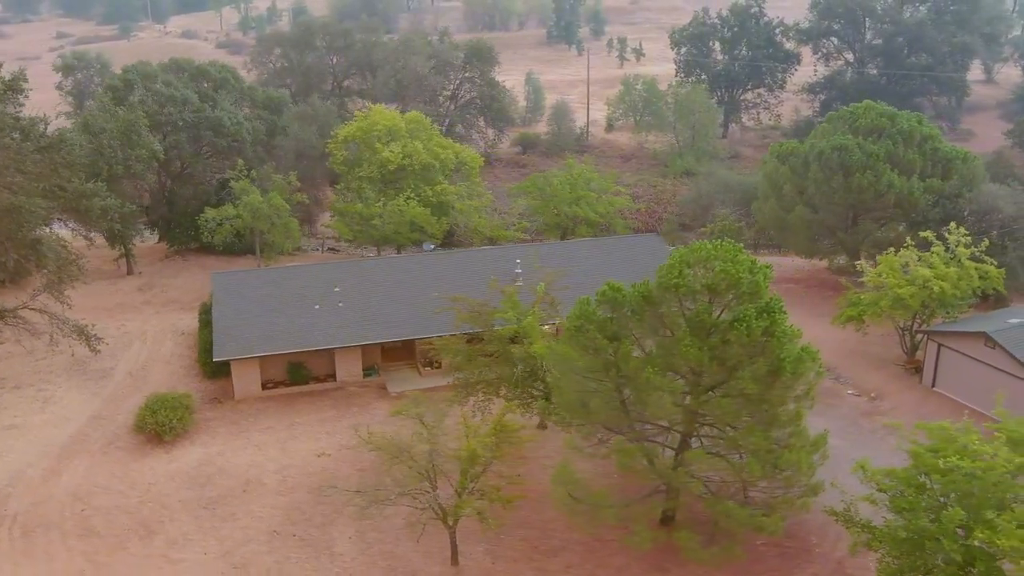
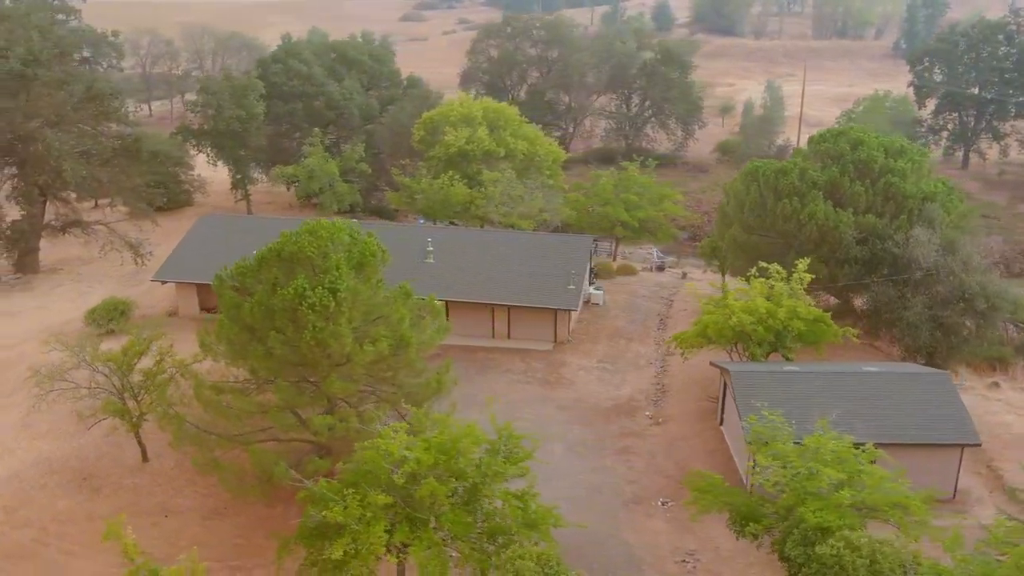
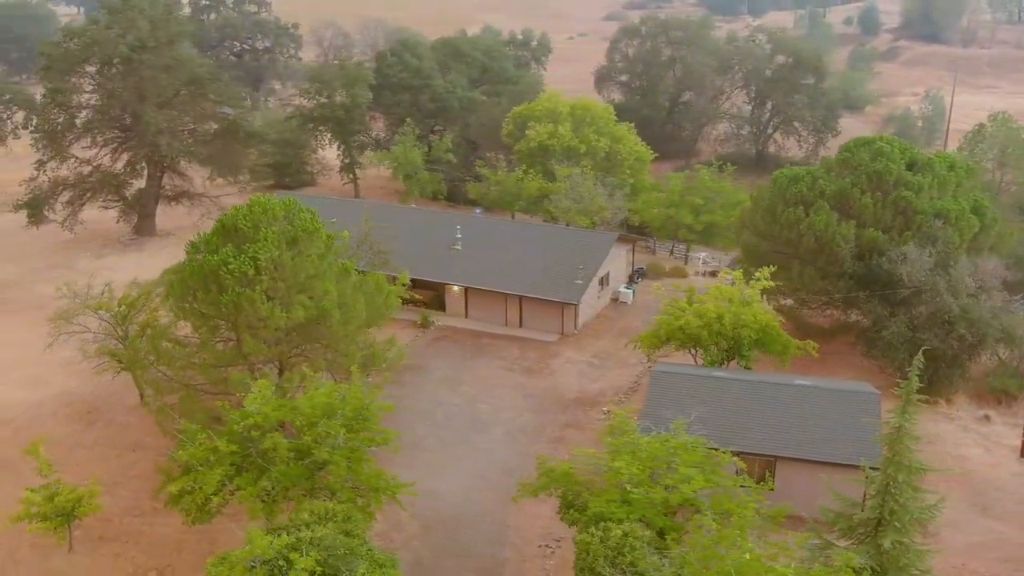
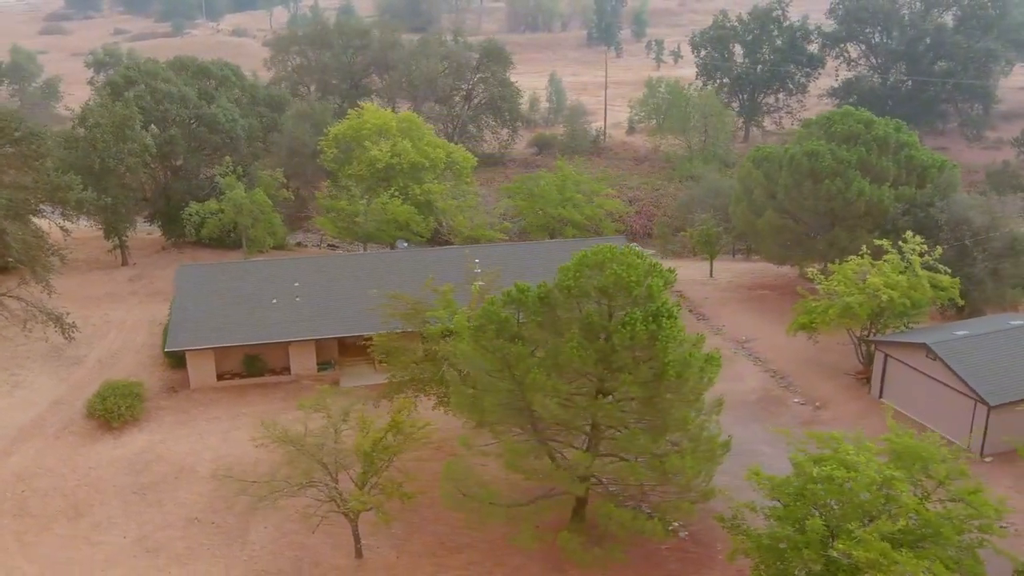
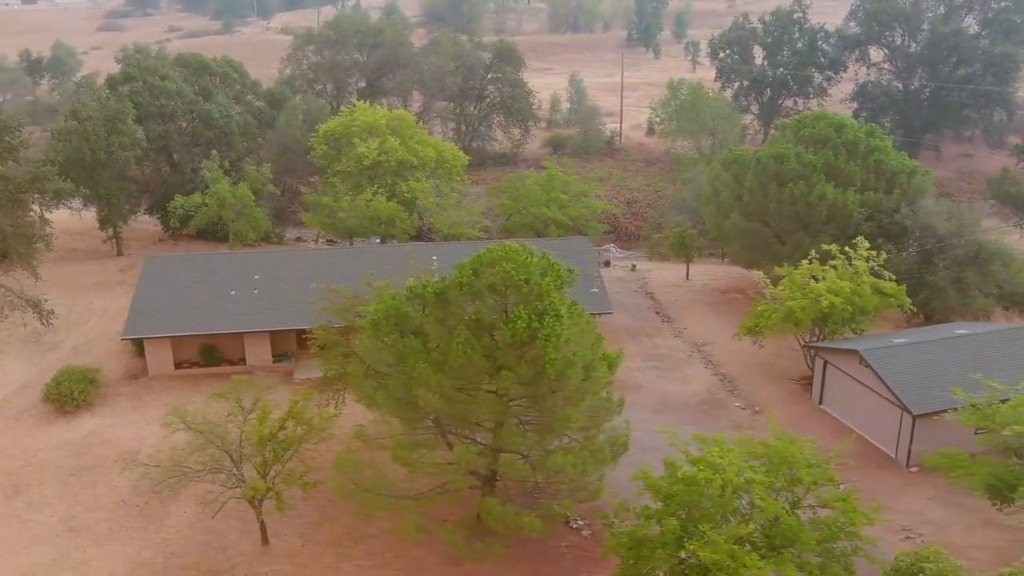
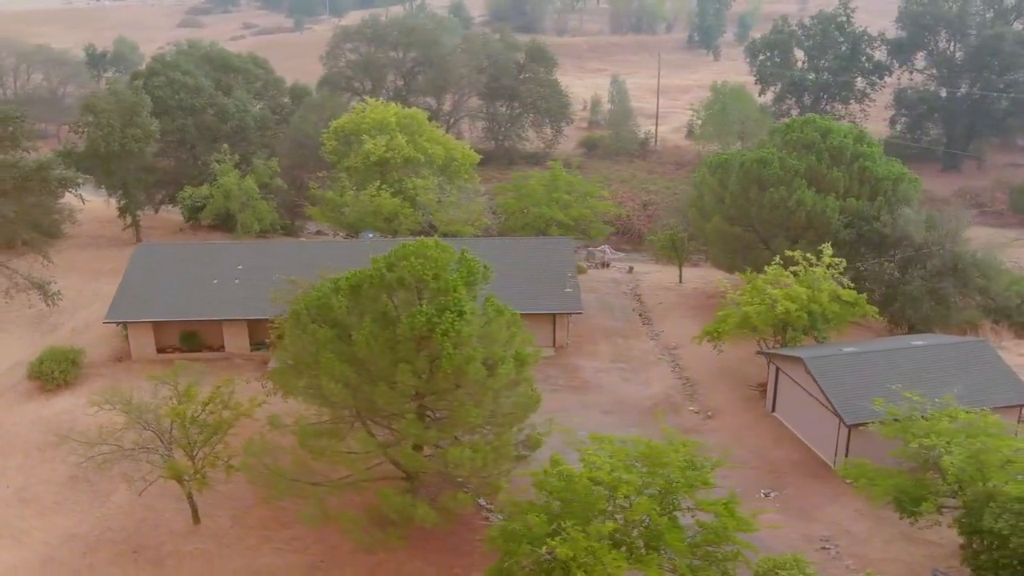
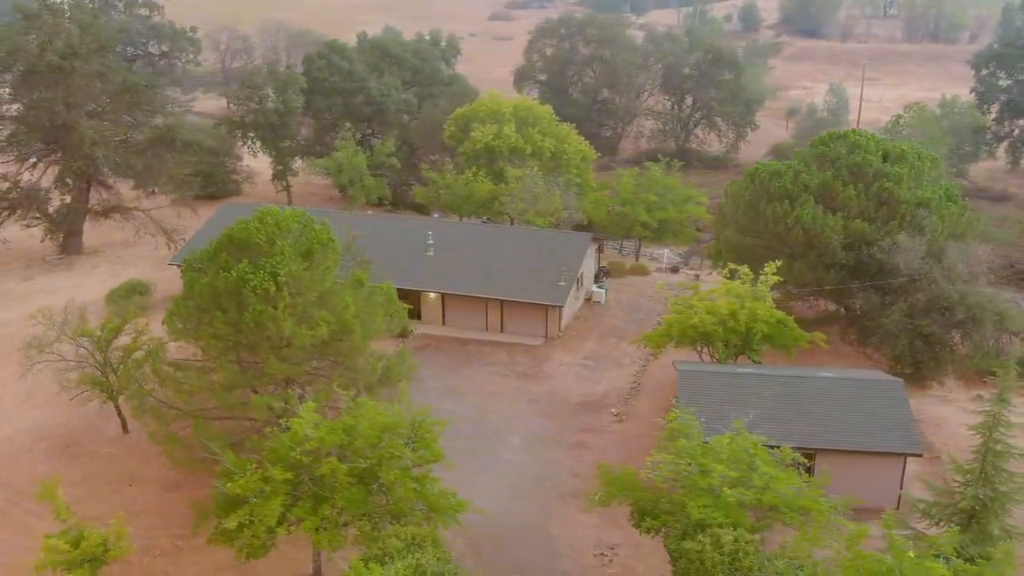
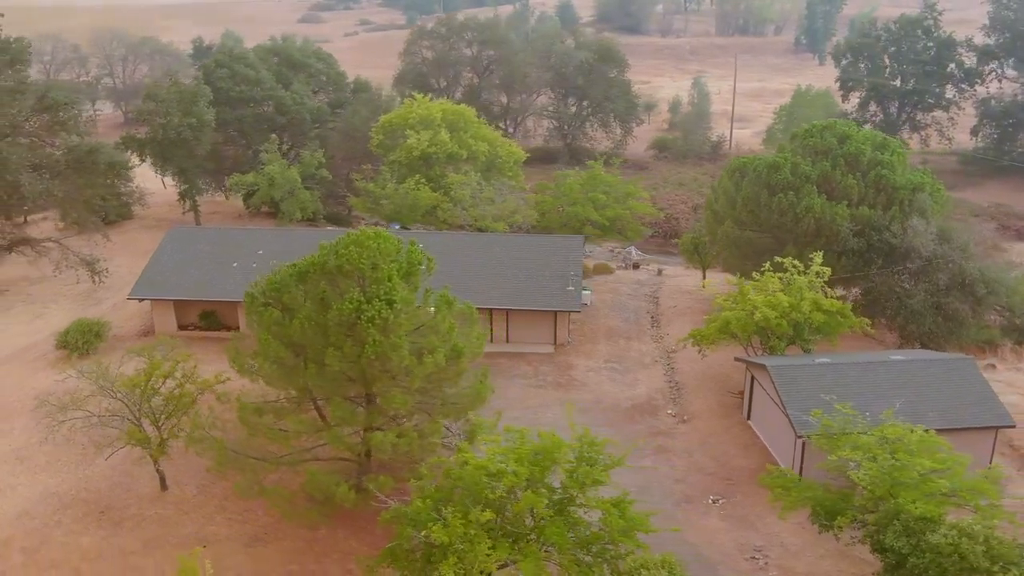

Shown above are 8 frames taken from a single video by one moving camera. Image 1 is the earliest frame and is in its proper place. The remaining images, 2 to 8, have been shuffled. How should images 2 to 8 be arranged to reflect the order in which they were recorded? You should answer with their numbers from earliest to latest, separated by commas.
4, 5, 6, 8, 2, 7, 3
